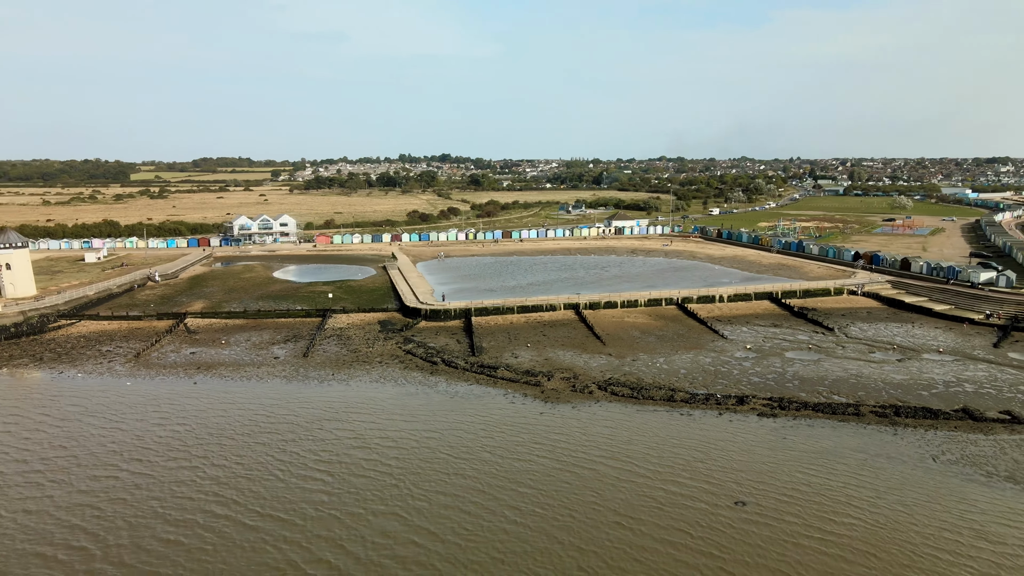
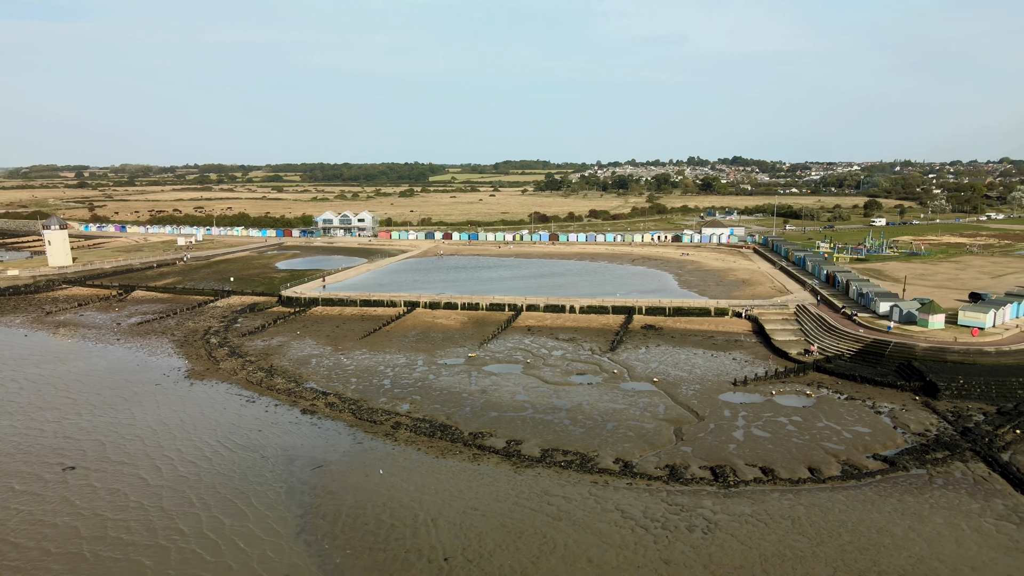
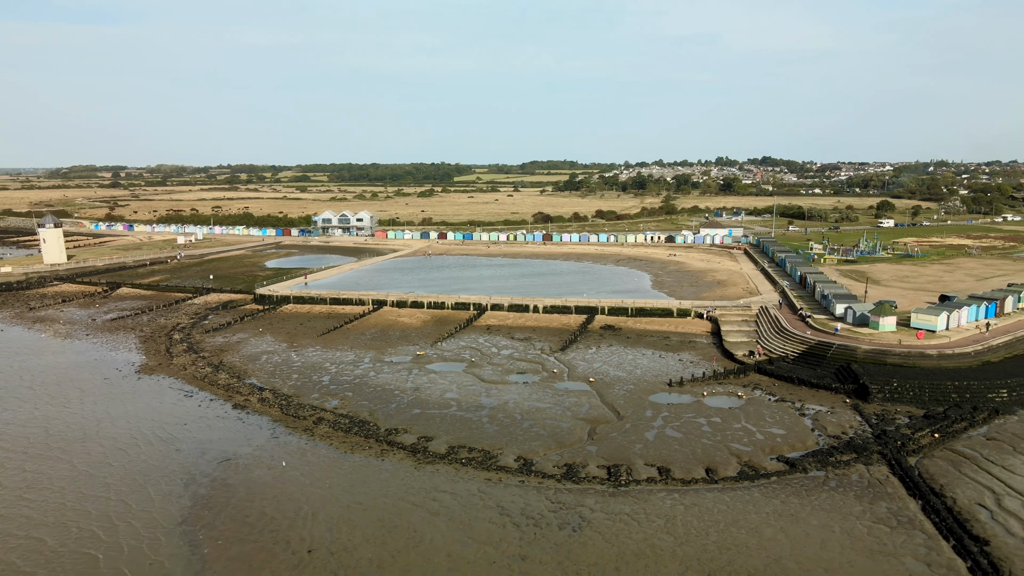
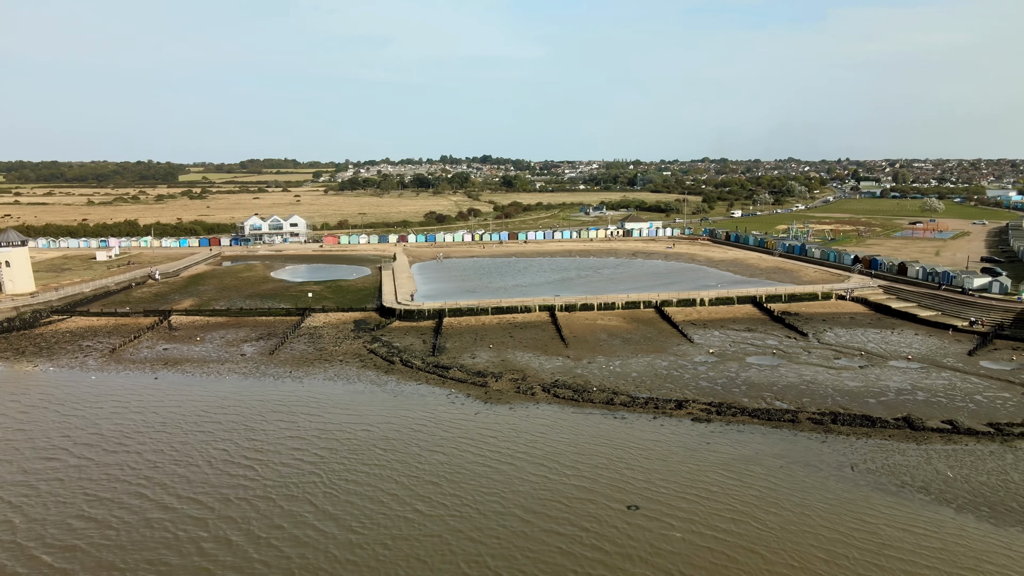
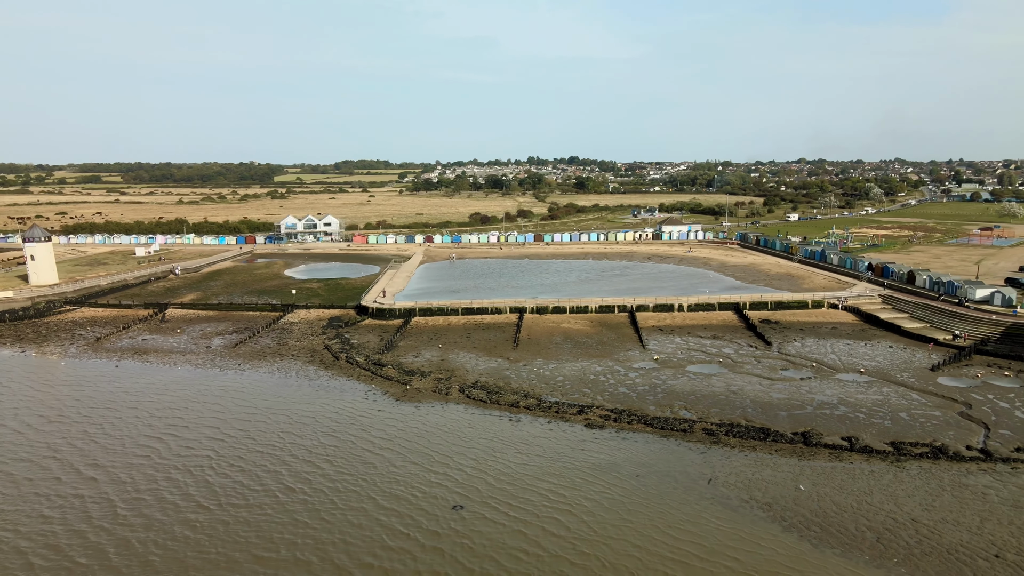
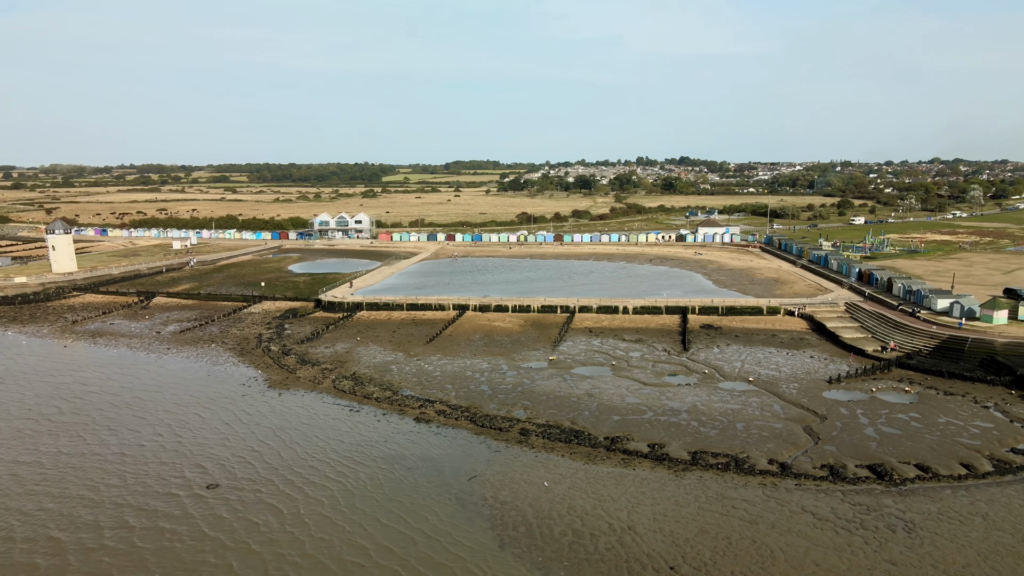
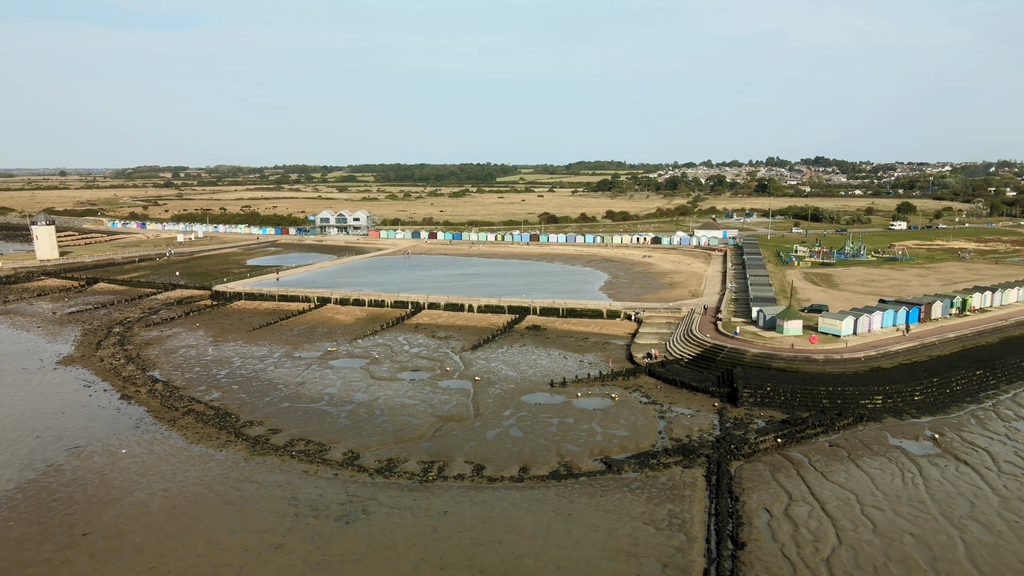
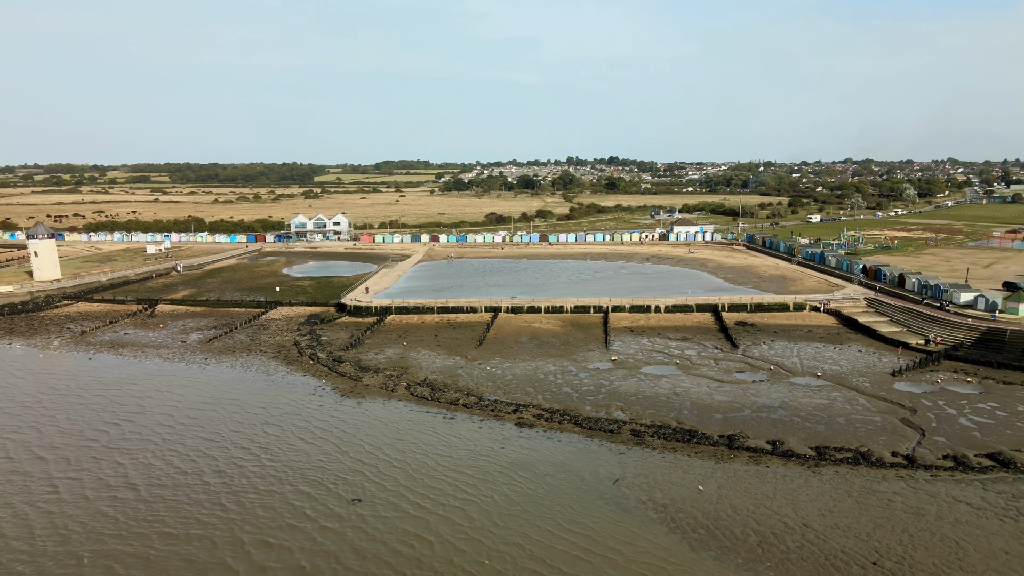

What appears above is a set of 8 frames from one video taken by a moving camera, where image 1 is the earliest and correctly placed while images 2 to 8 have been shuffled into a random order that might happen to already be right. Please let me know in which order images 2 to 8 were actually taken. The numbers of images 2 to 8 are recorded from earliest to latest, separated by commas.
4, 5, 8, 6, 2, 3, 7
